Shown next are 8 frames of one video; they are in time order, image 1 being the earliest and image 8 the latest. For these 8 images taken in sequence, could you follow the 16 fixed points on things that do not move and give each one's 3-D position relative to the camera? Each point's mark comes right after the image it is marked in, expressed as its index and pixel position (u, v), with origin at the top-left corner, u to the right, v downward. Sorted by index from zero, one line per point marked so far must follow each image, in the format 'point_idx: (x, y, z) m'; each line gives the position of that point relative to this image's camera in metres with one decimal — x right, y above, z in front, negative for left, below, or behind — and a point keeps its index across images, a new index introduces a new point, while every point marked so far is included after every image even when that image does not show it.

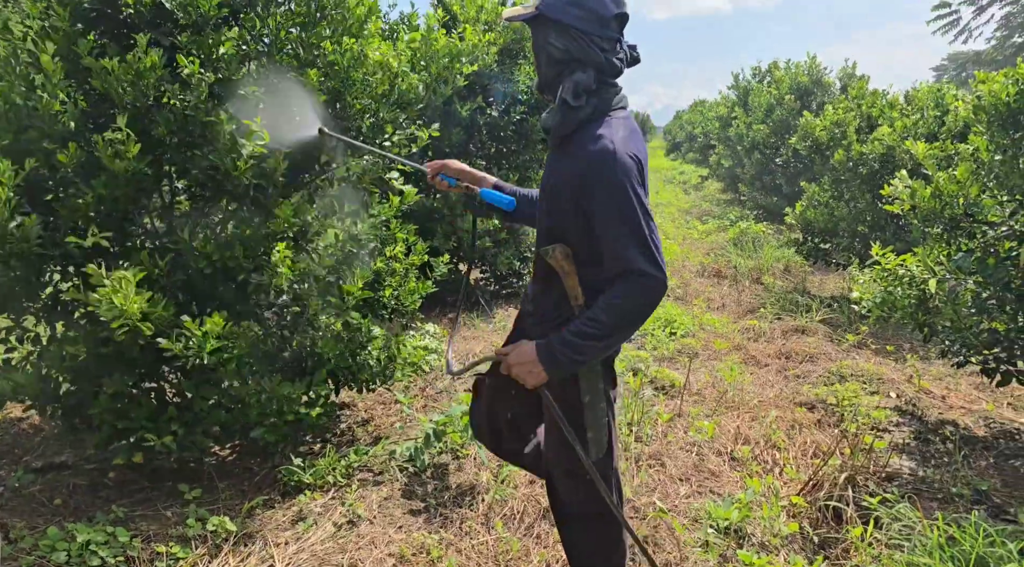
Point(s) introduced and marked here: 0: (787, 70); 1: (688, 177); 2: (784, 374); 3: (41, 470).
0: (+4.0, +3.1, +11.6) m
1: (+4.1, +2.4, +18.4) m
2: (+1.6, -0.5, +4.7) m
3: (-2.0, -0.8, +3.5) m
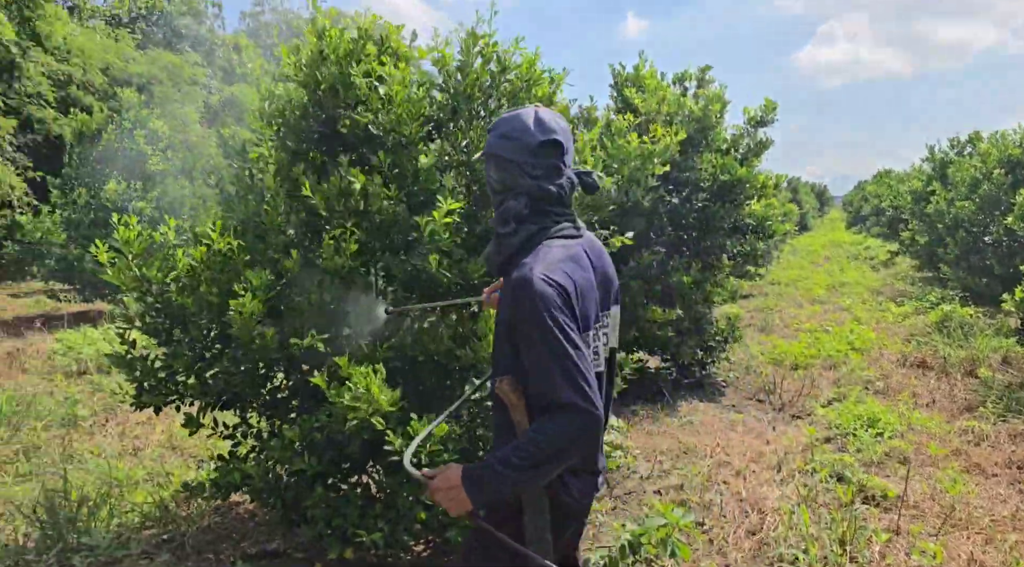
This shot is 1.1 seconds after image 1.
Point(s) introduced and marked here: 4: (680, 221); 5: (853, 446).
0: (+6.5, +1.9, +10.8) m
1: (+7.9, +0.7, +17.3) m
2: (+2.7, -1.1, +4.2) m
3: (-1.2, -1.3, +3.7) m
4: (+1.3, +0.5, +6.3) m
5: (+2.0, -1.0, +4.7) m
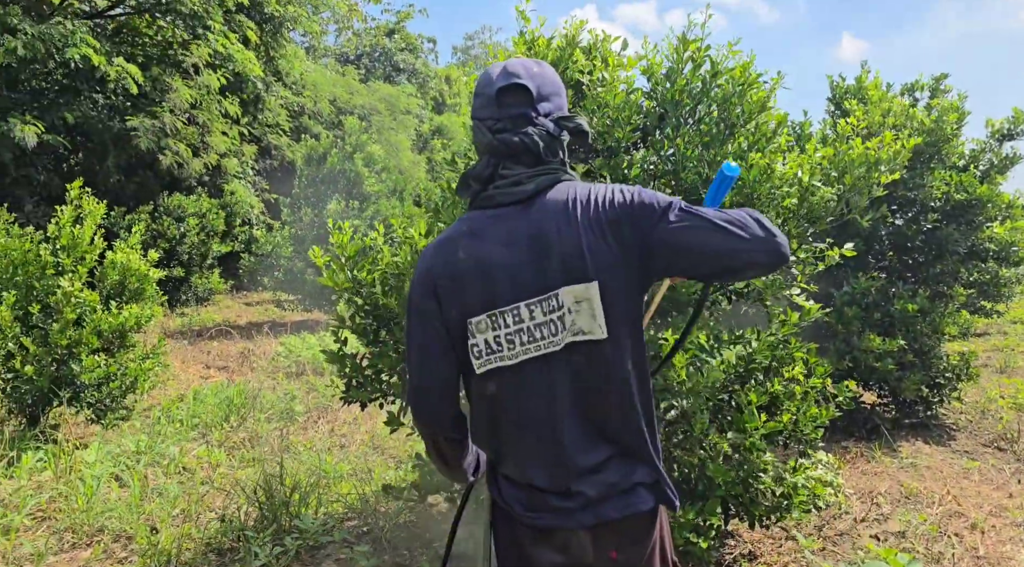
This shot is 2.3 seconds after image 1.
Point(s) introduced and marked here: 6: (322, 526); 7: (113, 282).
0: (+8.9, +1.4, +8.9) m
1: (+11.8, -0.2, +14.9) m
2: (+3.6, -1.2, +3.3) m
3: (-0.3, -1.3, +3.7) m
4: (+2.8, +0.3, +5.8) m
5: (+3.1, -1.1, +4.0) m
6: (-0.9, -1.2, +3.9) m
7: (-2.9, 0.0, +5.9) m
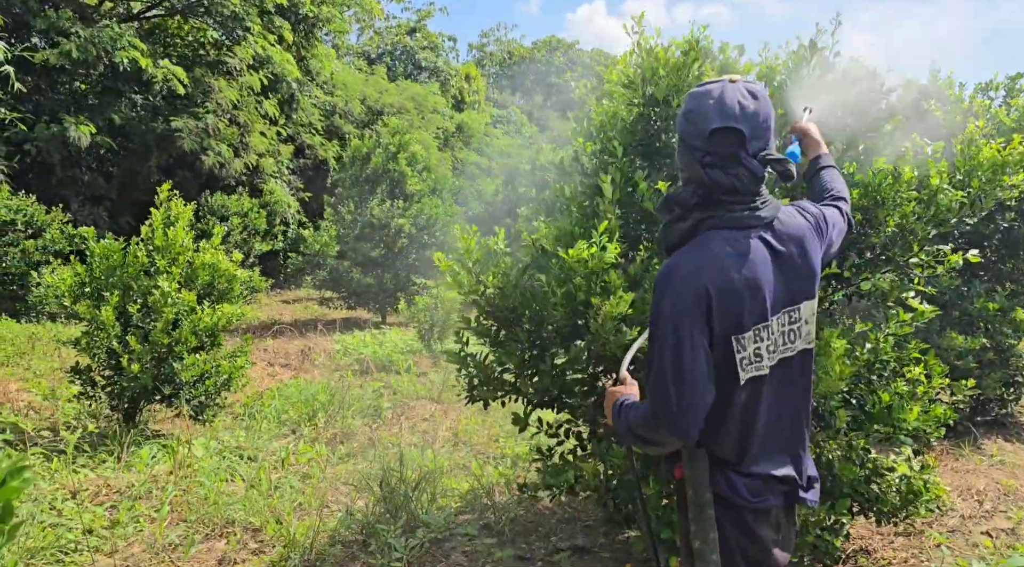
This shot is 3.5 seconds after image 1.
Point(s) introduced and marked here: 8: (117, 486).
0: (+9.5, +1.4, +8.9) m
1: (+12.5, -0.1, +14.8) m
2: (+4.1, -1.2, +3.4) m
3: (+0.3, -1.3, +3.9) m
4: (+3.4, +0.3, +5.8) m
5: (+3.6, -1.1, +4.1) m
6: (-0.4, -1.2, +4.0) m
7: (-2.3, 0.0, +6.0) m
8: (-2.3, -1.2, +4.6) m
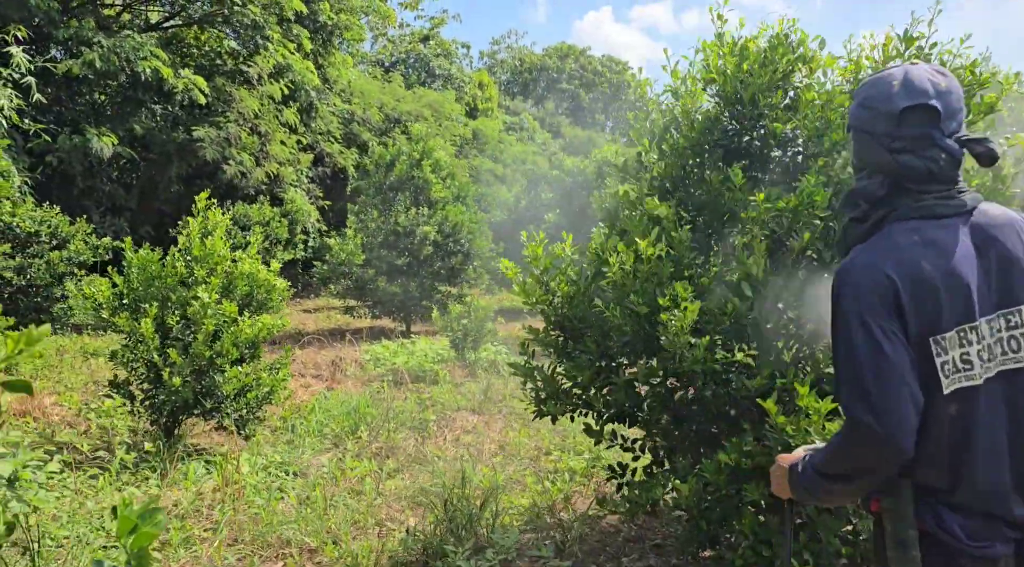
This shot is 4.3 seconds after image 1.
0: (+9.9, +1.4, +8.6) m
1: (+13.0, -0.1, +14.5) m
2: (+4.4, -1.2, +3.2) m
3: (+0.6, -1.3, +3.7) m
4: (+3.8, +0.3, +5.6) m
5: (+4.0, -1.1, +3.9) m
6: (0.0, -1.2, +3.9) m
7: (-2.0, -0.1, +5.9) m
8: (-1.9, -1.2, +4.4) m
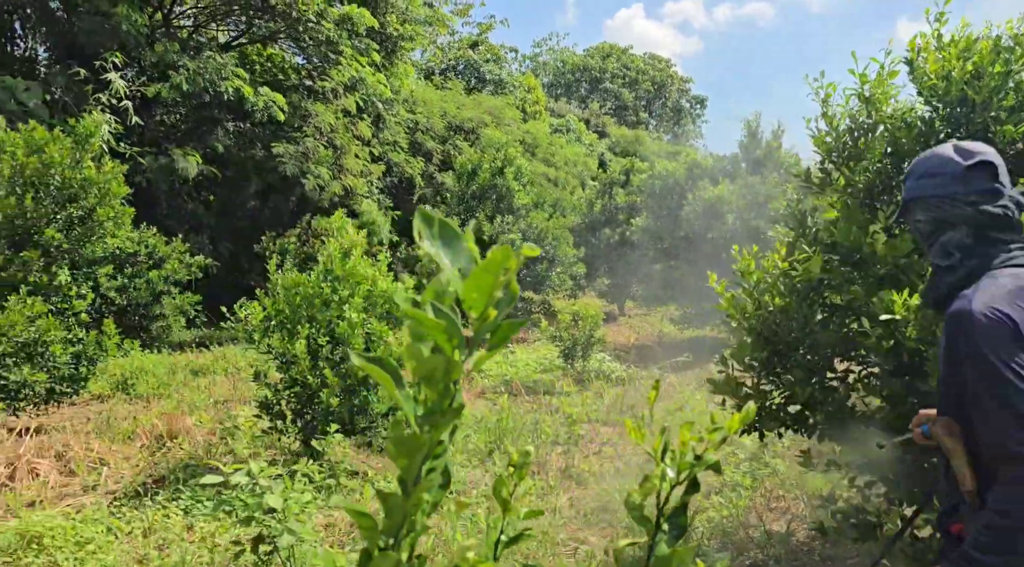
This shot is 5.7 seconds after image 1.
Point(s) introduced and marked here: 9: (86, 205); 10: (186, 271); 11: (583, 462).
0: (+11.0, +1.7, +8.0) m
1: (+14.4, +0.2, +13.7) m
2: (+5.3, -1.2, +2.9) m
3: (+1.5, -1.4, +3.6) m
4: (+4.7, +0.3, +5.4) m
5: (+4.9, -1.1, +3.6) m
6: (+0.9, -1.3, +3.8) m
7: (-1.0, -0.2, +5.9) m
8: (-0.9, -1.4, +4.5) m
9: (-4.2, +0.8, +7.8) m
10: (-4.9, +0.2, +12.1) m
11: (+0.5, -1.2, +5.6) m
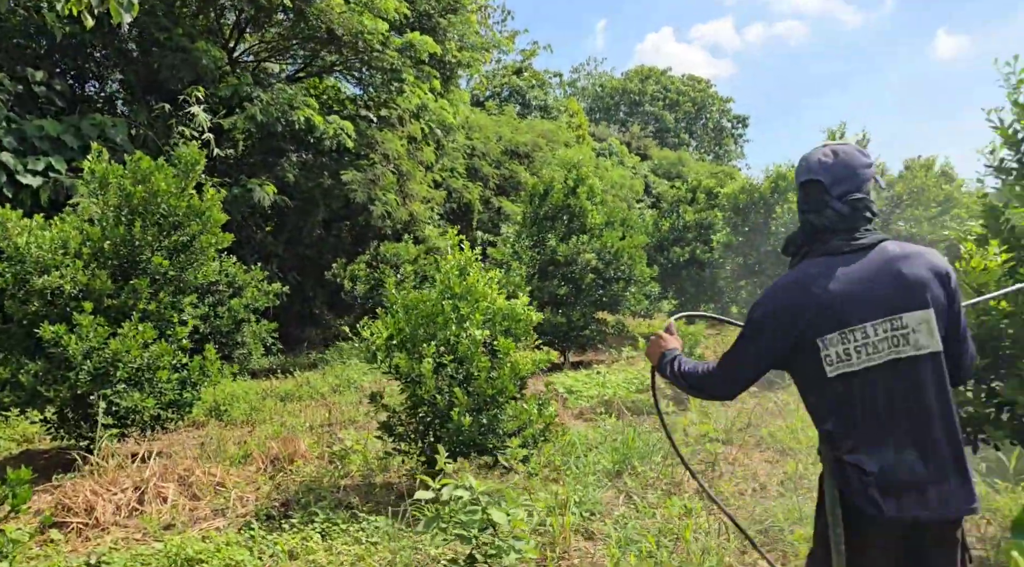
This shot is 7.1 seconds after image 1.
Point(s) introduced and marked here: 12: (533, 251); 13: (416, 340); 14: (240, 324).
0: (+11.9, +1.7, +7.4) m
1: (+15.7, +0.2, +12.9) m
2: (+6.1, -1.1, +2.5) m
3: (+2.3, -1.4, +3.3) m
4: (+5.6, +0.3, +5.0) m
5: (+5.7, -1.0, +3.2) m
6: (+1.7, -1.3, +3.6) m
7: (-0.1, -0.3, +5.8) m
8: (-0.1, -1.4, +4.3) m
9: (-3.2, +0.5, +7.9) m
10: (-3.8, -0.2, +12.2) m
11: (+1.4, -1.3, +5.4) m
12: (+0.4, +0.5, +13.1) m
13: (-0.7, -0.4, +5.6) m
14: (-4.0, -0.6, +12.0) m
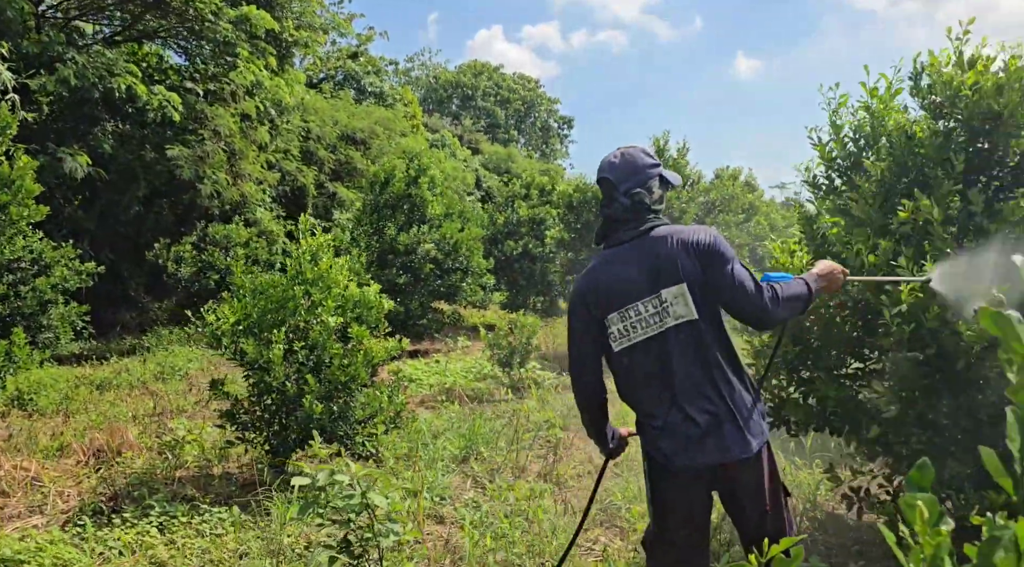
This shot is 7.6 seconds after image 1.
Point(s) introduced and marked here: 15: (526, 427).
0: (+10.3, +1.5, +9.9) m
1: (+12.7, -0.1, +16.0) m
2: (+5.6, -1.2, +3.8) m
3: (+1.7, -1.4, +3.9) m
4: (+4.6, +0.3, +6.2) m
5: (+5.0, -1.1, +4.4) m
6: (+1.1, -1.3, +4.0) m
7: (-1.1, -0.2, +5.8) m
8: (-0.9, -1.4, +4.3) m
9: (-4.6, +0.7, +7.2) m
10: (-6.1, +0.1, +11.3) m
11: (+0.3, -1.3, +5.7) m
12: (-2.2, +0.7, +12.9) m
13: (-1.7, -0.3, +5.4) m
14: (-6.3, -0.3, +11.0) m
15: (+0.1, -1.2, +6.5) m
